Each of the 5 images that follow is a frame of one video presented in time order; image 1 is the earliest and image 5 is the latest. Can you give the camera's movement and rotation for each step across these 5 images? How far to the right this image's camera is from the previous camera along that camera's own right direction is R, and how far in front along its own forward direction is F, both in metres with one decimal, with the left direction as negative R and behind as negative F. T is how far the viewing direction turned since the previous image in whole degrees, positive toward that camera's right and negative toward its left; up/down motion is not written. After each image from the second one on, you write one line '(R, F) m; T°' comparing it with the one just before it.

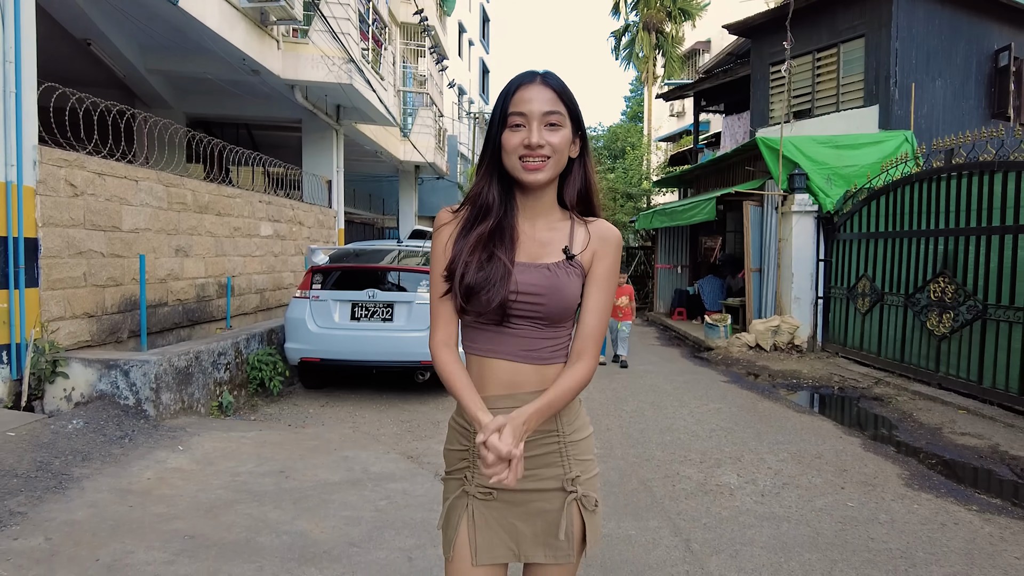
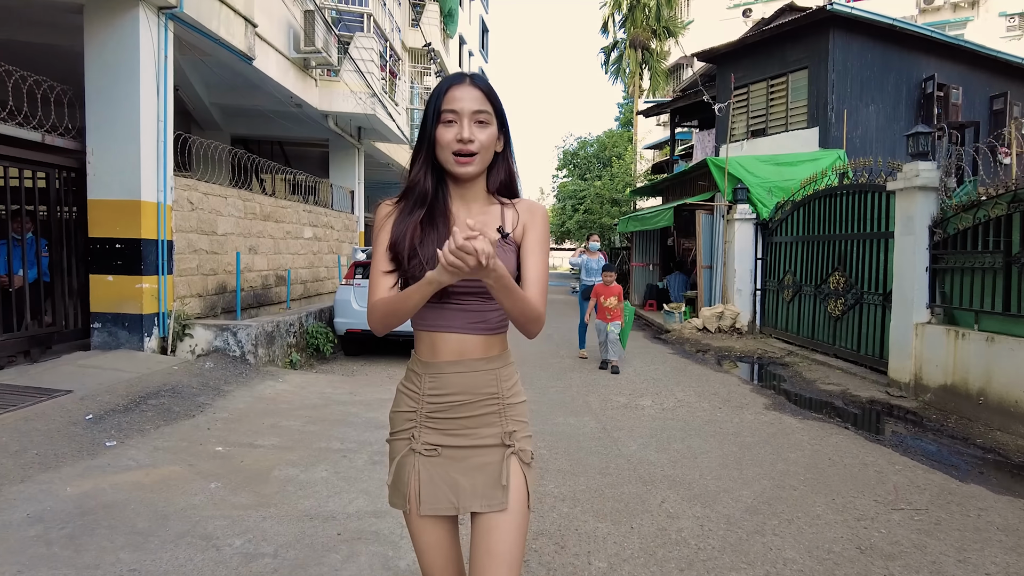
(+0.1, -2.1) m; 0°
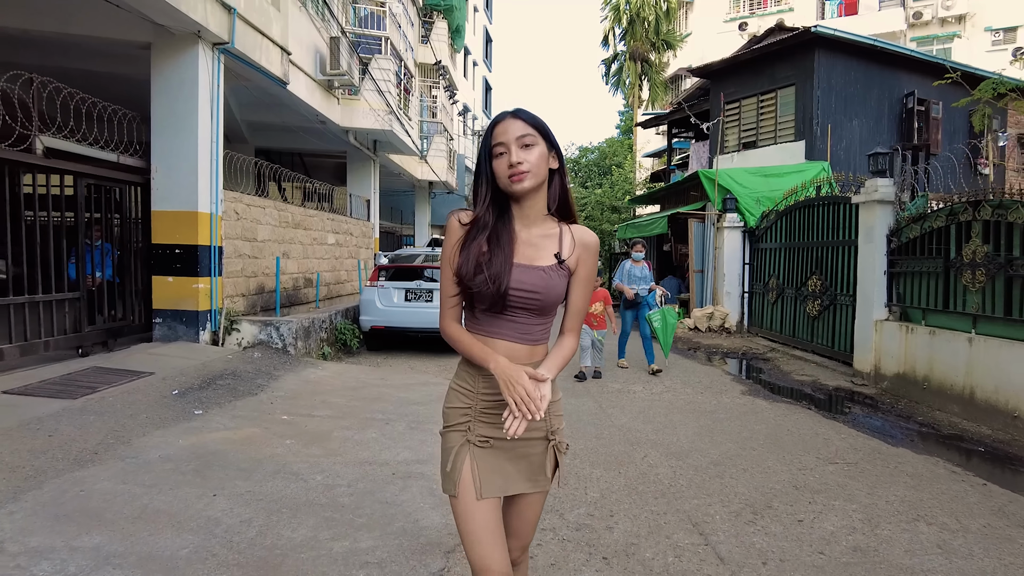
(-0.1, -0.9) m; 0°
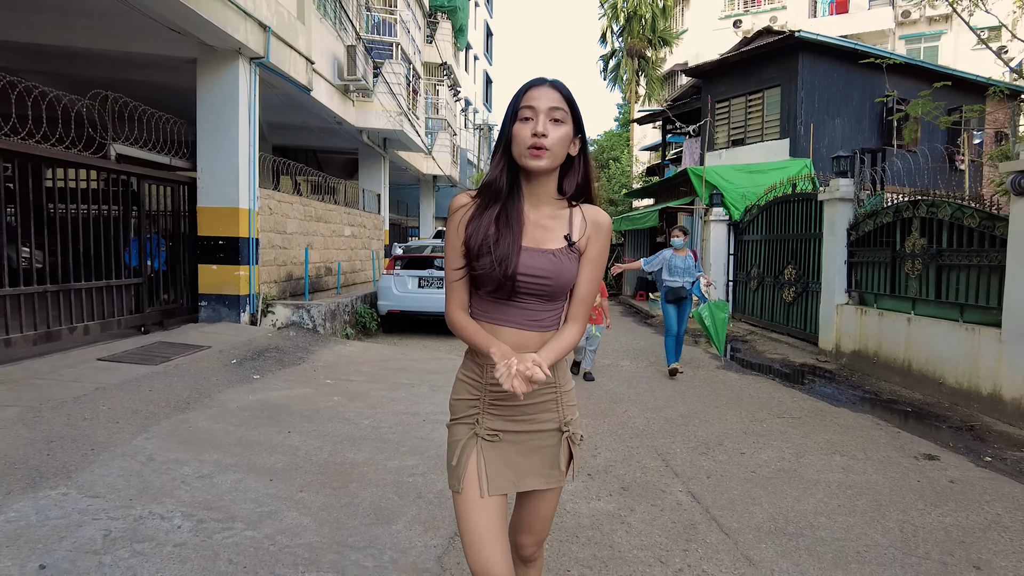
(-0.1, -1.0) m; 0°
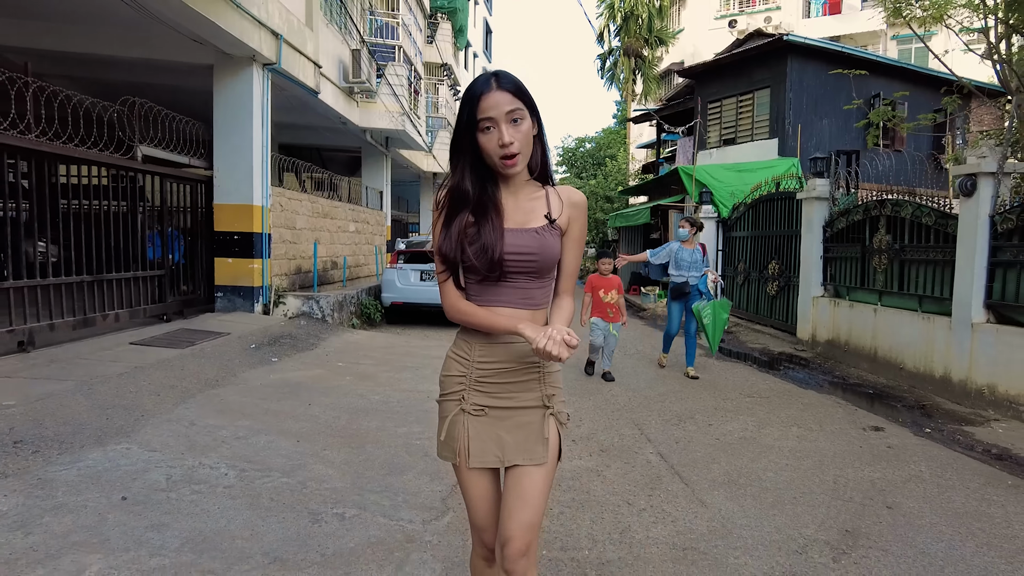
(0.0, -0.6) m; 0°
